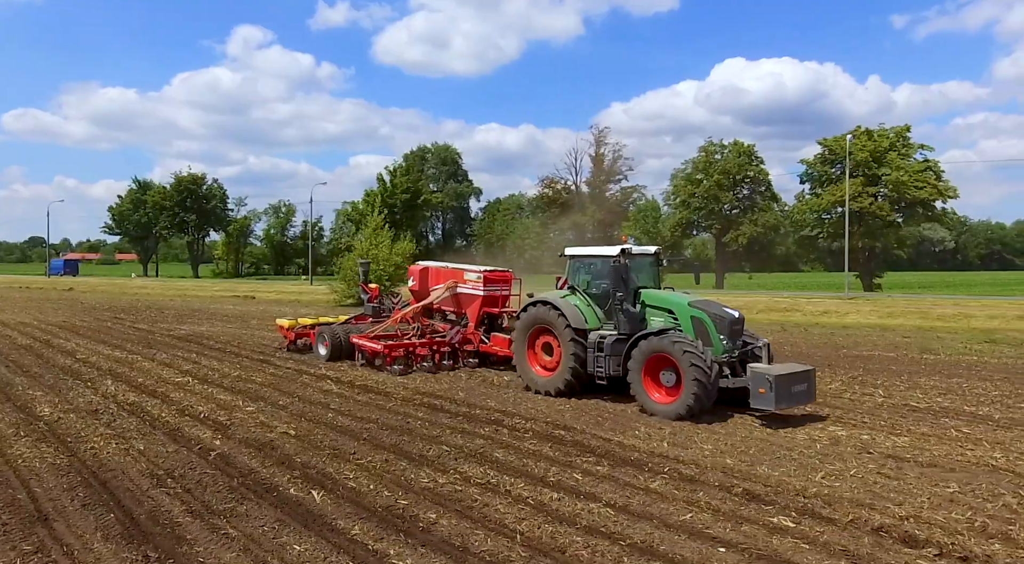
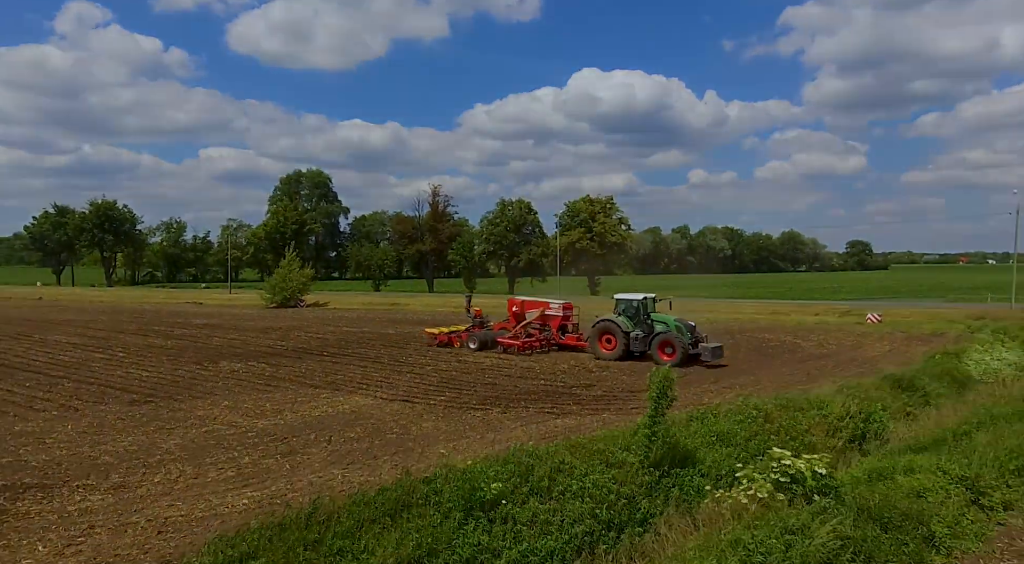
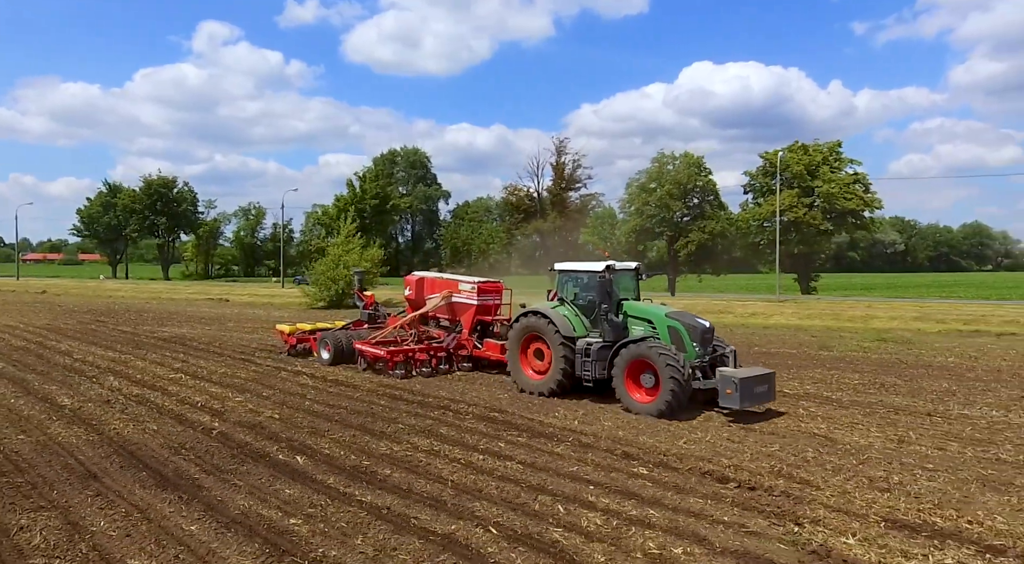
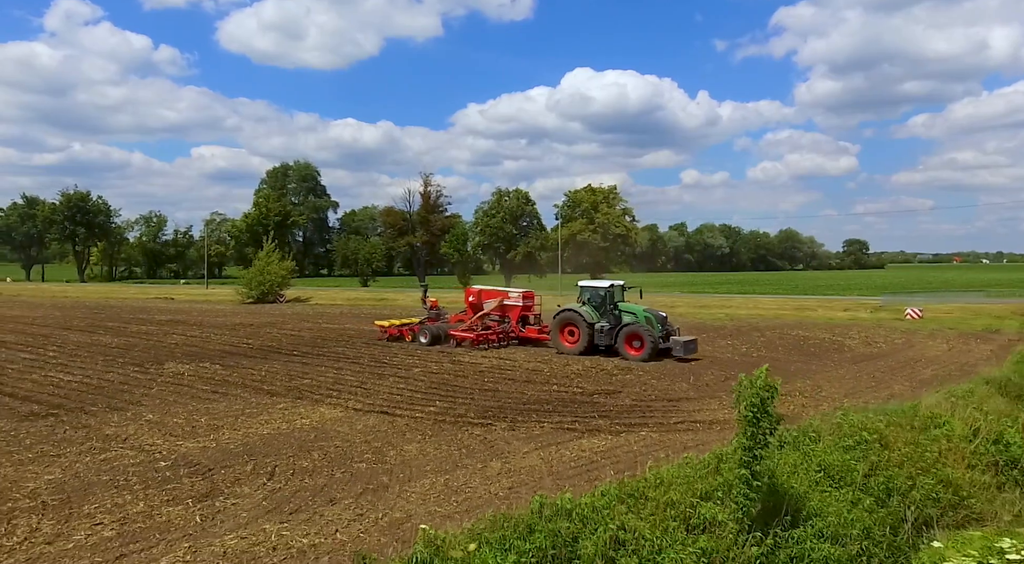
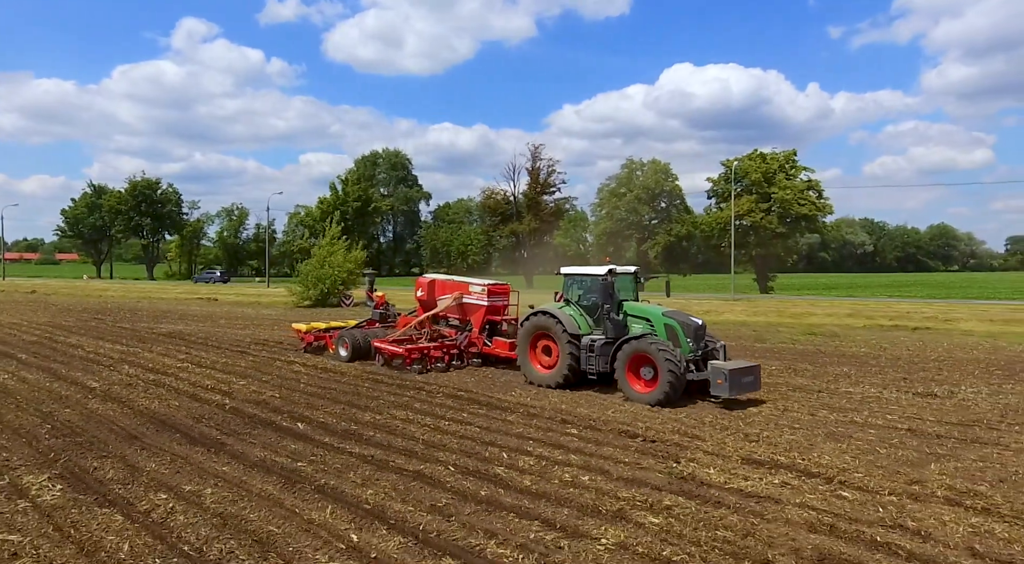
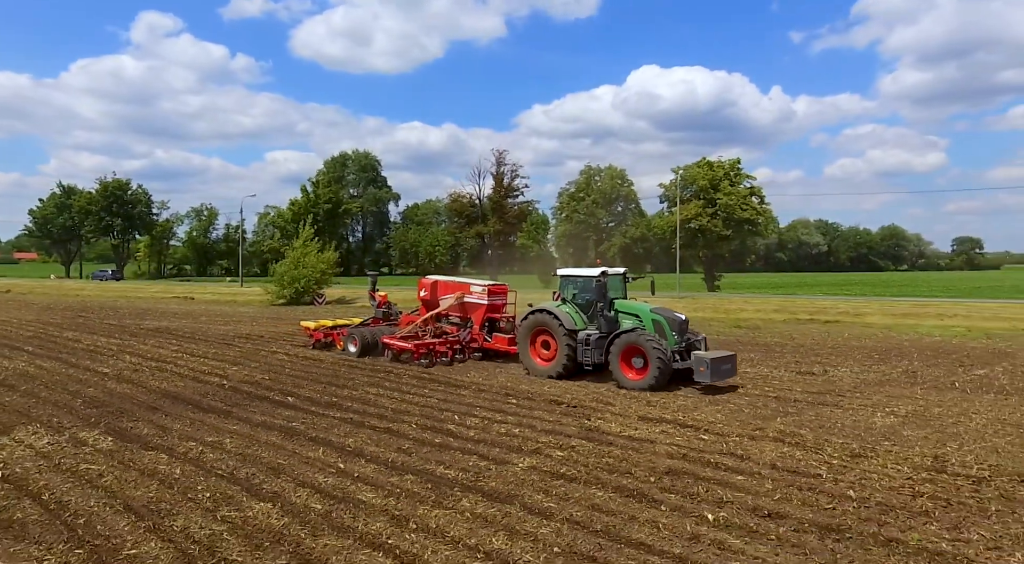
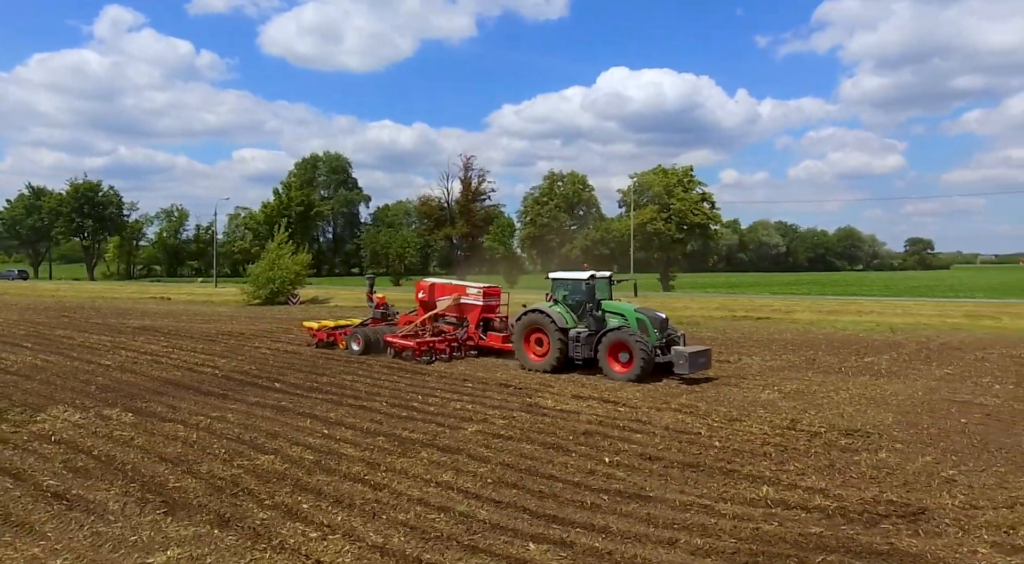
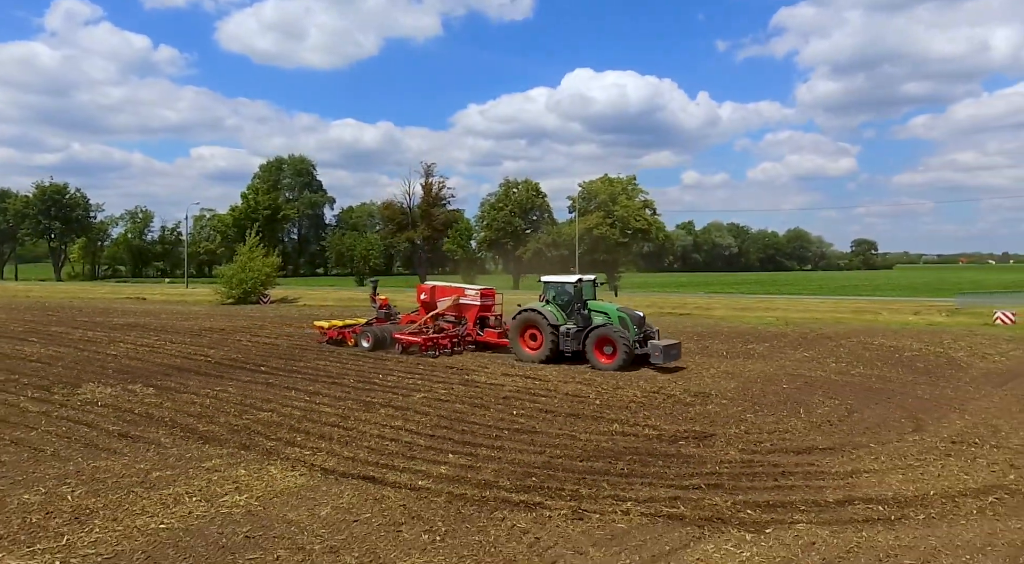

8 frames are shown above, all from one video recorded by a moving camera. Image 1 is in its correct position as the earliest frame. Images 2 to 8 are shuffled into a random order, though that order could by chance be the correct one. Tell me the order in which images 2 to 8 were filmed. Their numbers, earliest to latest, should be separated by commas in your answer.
3, 5, 6, 7, 8, 4, 2
